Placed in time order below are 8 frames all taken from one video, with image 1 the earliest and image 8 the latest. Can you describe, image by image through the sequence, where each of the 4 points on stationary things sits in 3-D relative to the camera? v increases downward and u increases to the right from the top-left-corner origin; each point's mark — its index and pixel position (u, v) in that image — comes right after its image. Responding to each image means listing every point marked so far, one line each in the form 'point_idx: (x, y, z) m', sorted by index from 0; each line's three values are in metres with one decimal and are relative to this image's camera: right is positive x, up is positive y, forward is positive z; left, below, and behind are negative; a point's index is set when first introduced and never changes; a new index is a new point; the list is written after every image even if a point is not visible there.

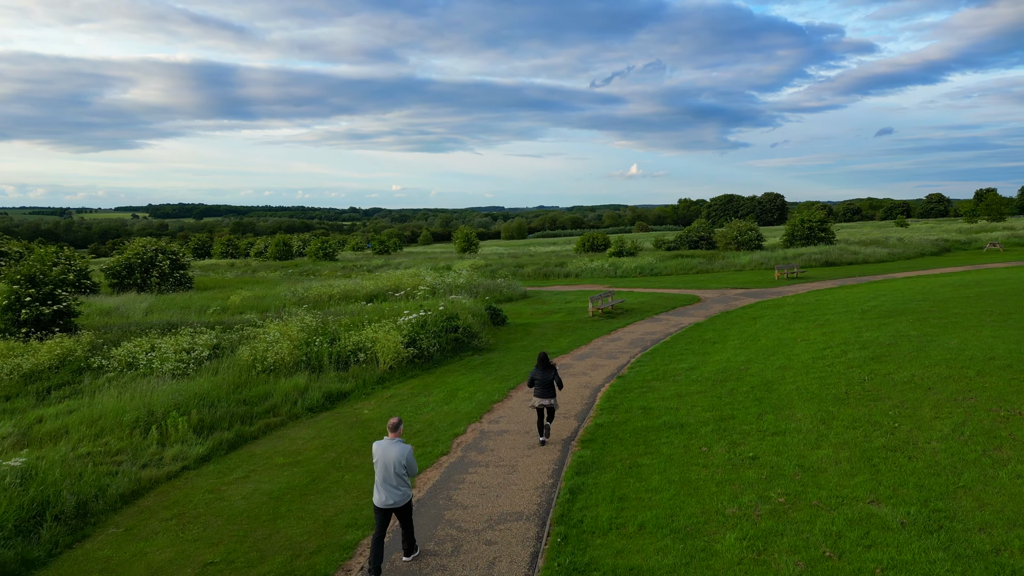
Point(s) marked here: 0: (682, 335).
0: (+4.6, -1.3, +19.6) m
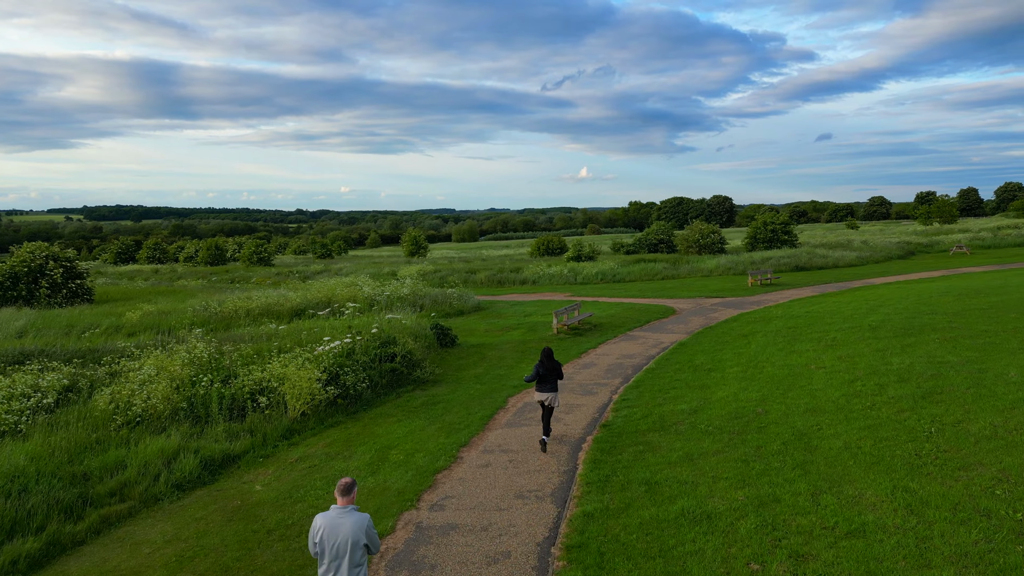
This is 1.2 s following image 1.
0: (+3.5, -1.6, +16.3) m
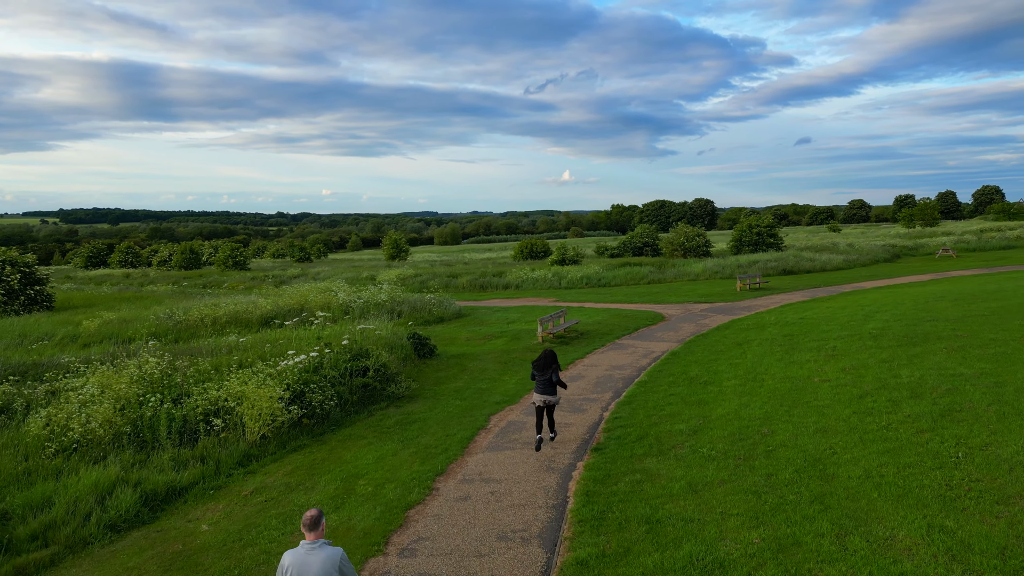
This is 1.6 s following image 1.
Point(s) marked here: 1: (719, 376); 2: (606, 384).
0: (+3.1, -1.7, +15.3) m
1: (+4.1, -1.7, +14.4) m
2: (+1.9, -1.9, +14.5) m
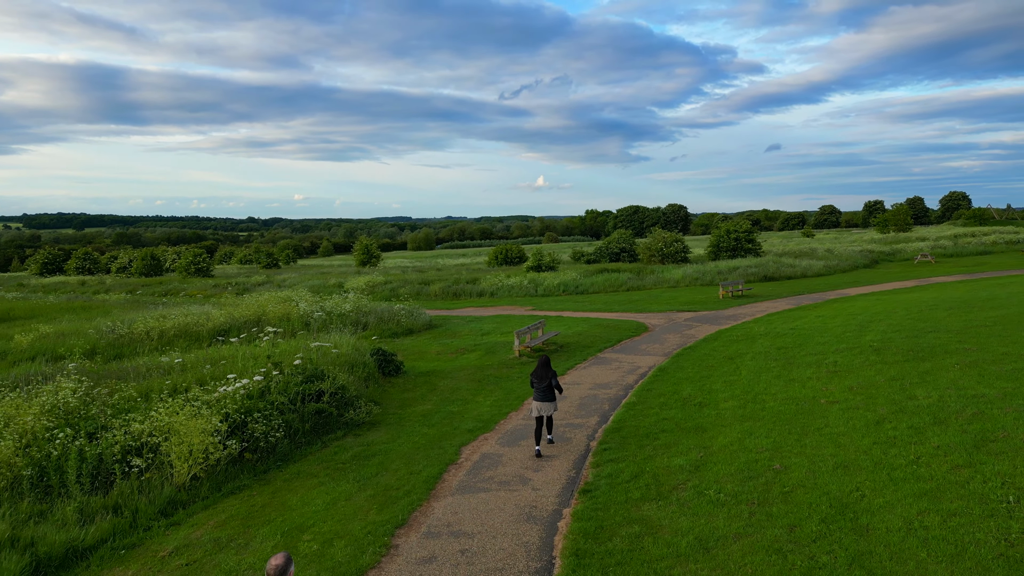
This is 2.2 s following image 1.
0: (+2.6, -1.9, +14.0) m
1: (+3.6, -1.9, +13.0) m
2: (+1.4, -2.1, +13.1) m
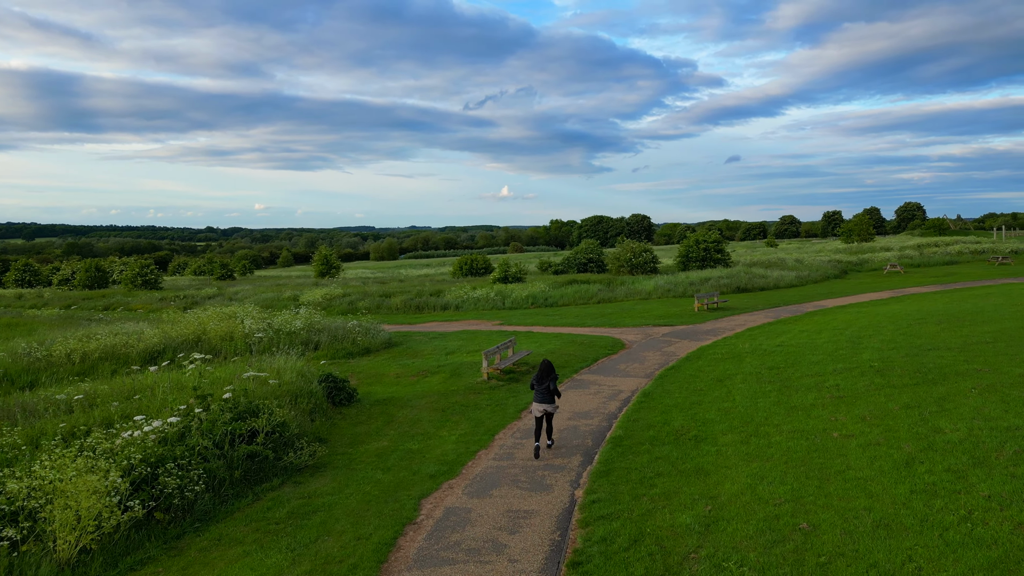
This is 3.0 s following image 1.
0: (+2.1, -2.2, +12.4) m
1: (+3.2, -2.2, +11.5) m
2: (+0.9, -2.4, +11.5) m
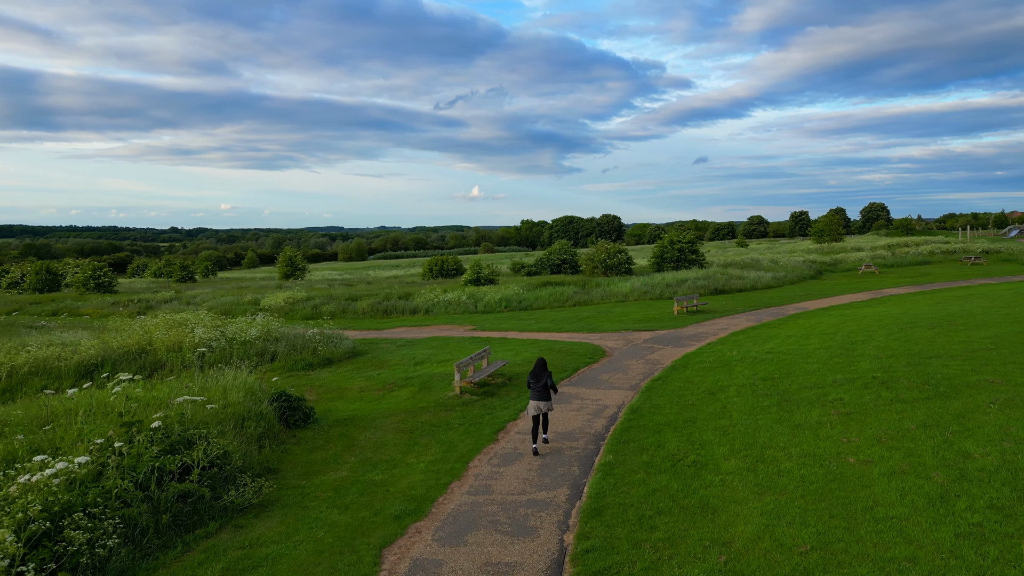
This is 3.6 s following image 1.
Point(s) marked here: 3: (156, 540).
0: (+1.7, -2.3, +11.1) m
1: (+2.8, -2.3, +10.3) m
2: (+0.6, -2.5, +10.2) m
3: (-3.8, -2.7, +7.8) m
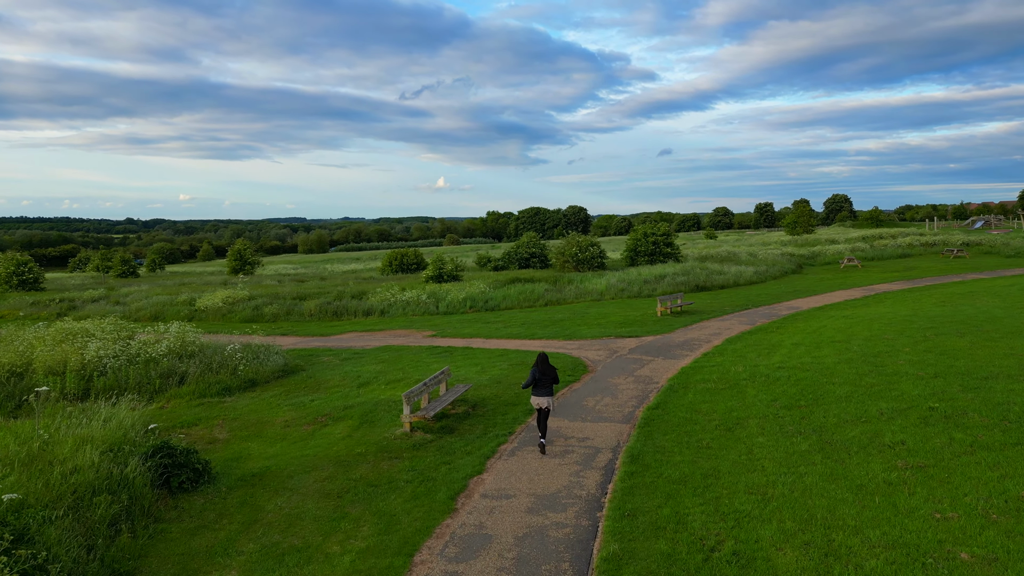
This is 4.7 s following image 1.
0: (+1.3, -2.5, +8.2) m
1: (+2.5, -2.5, +7.4) m
2: (+0.2, -2.7, +7.2) m
3: (-4.0, -2.9, +4.6) m
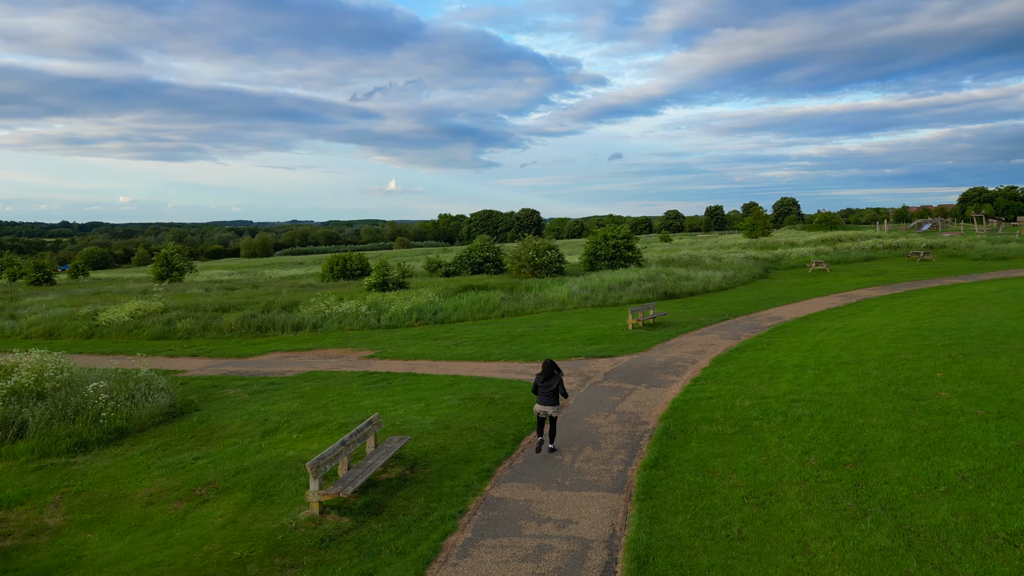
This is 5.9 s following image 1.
0: (+1.0, -2.7, +5.0) m
1: (+2.2, -2.7, +4.3) m
2: (0.0, -2.9, +4.0) m
3: (-4.1, -3.2, +1.1) m
